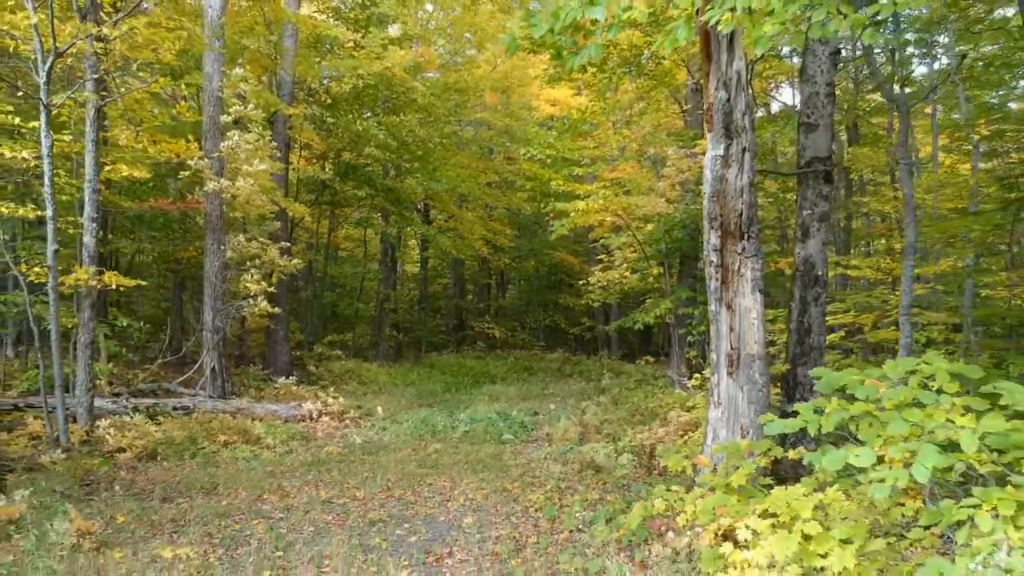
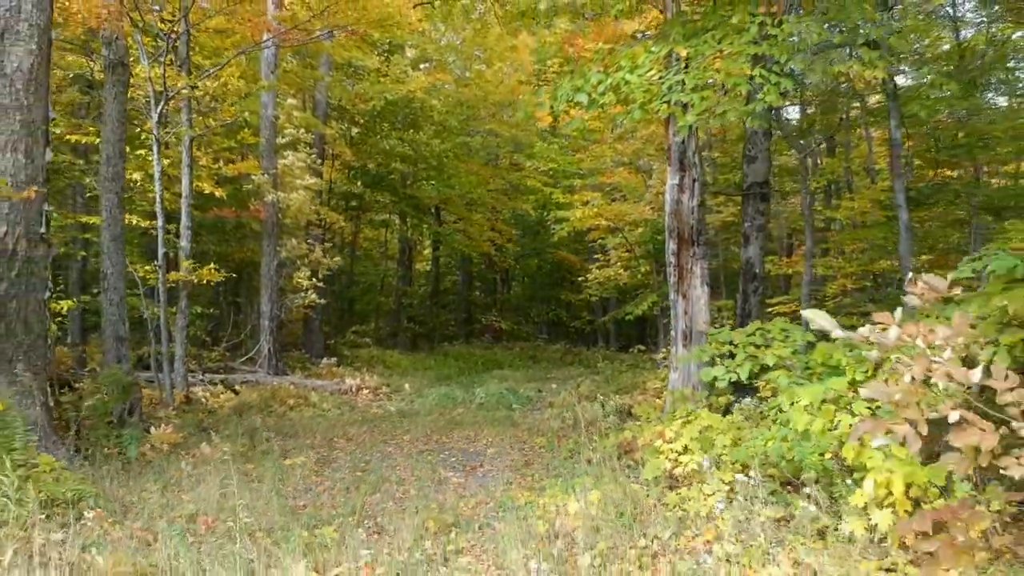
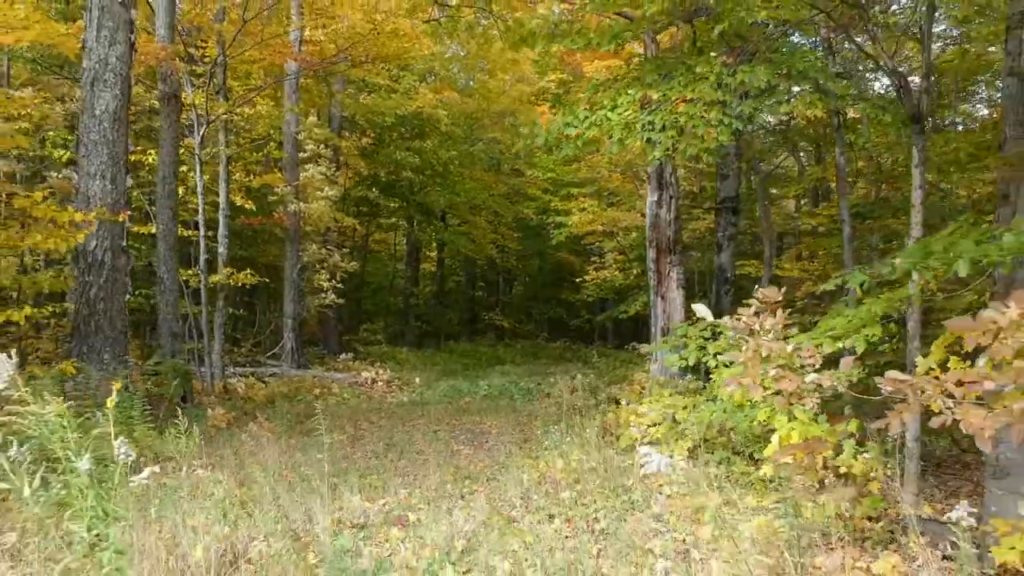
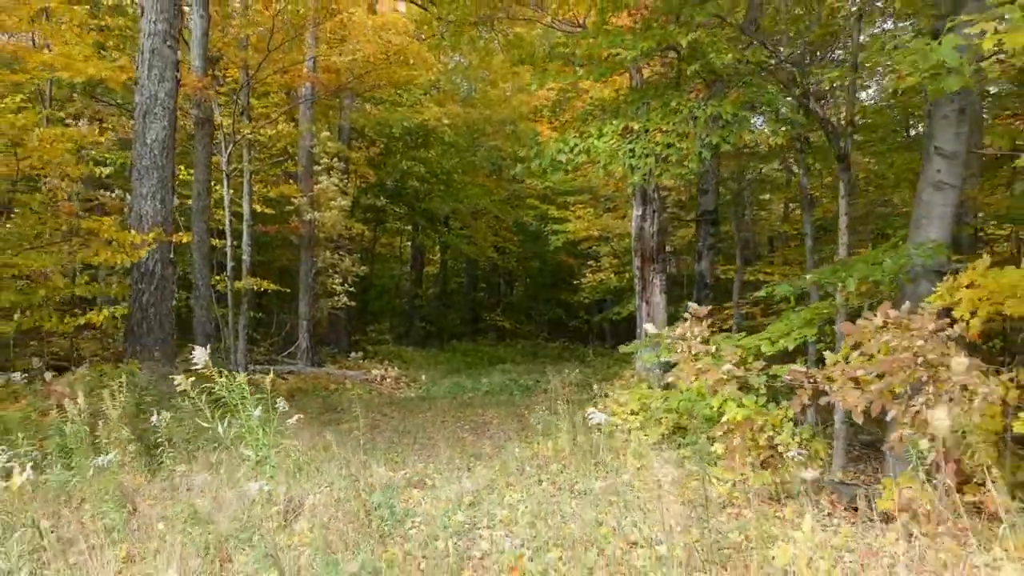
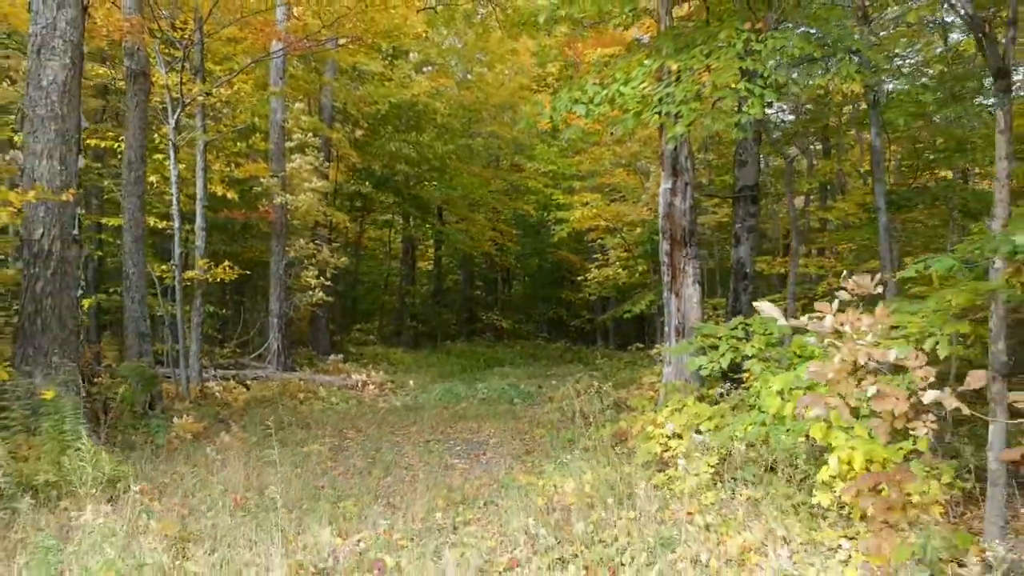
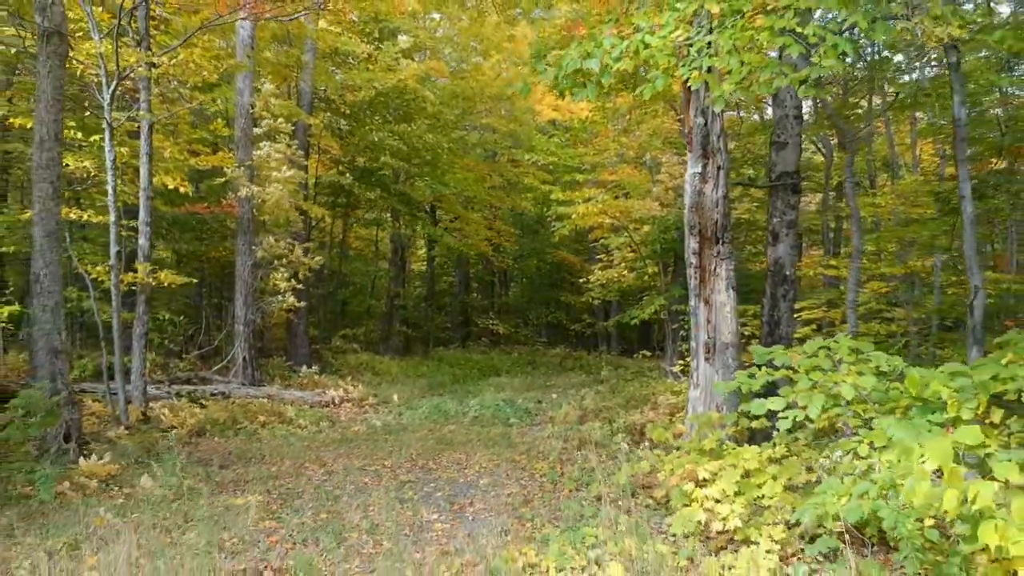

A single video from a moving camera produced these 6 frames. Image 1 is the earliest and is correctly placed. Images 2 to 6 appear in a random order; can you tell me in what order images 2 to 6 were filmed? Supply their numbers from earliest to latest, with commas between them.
6, 2, 5, 3, 4
